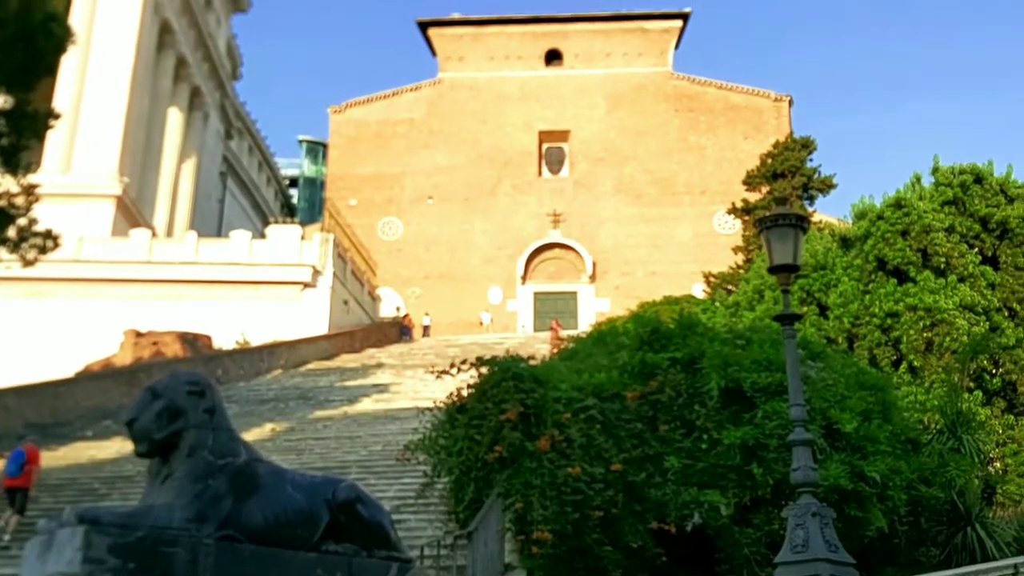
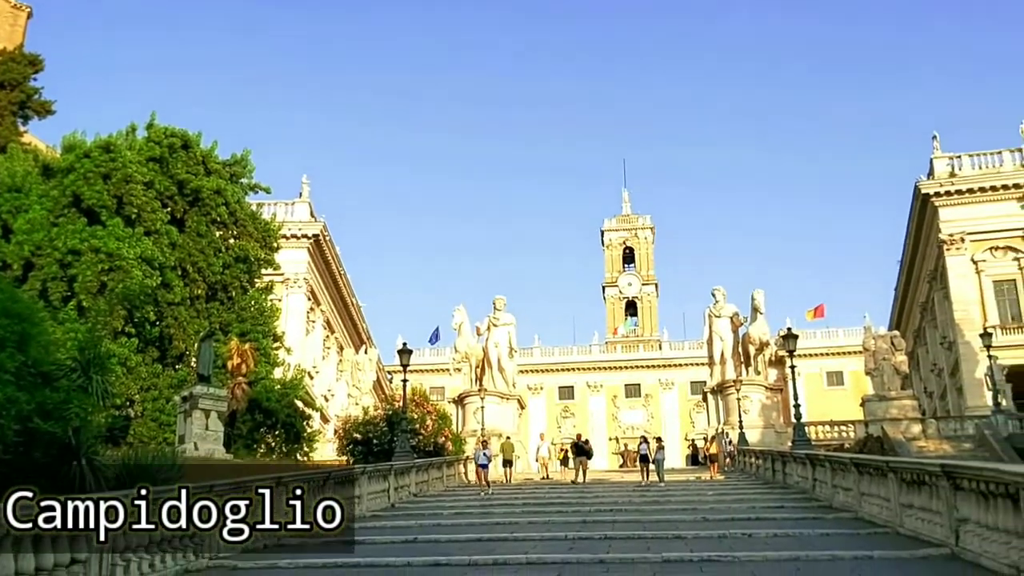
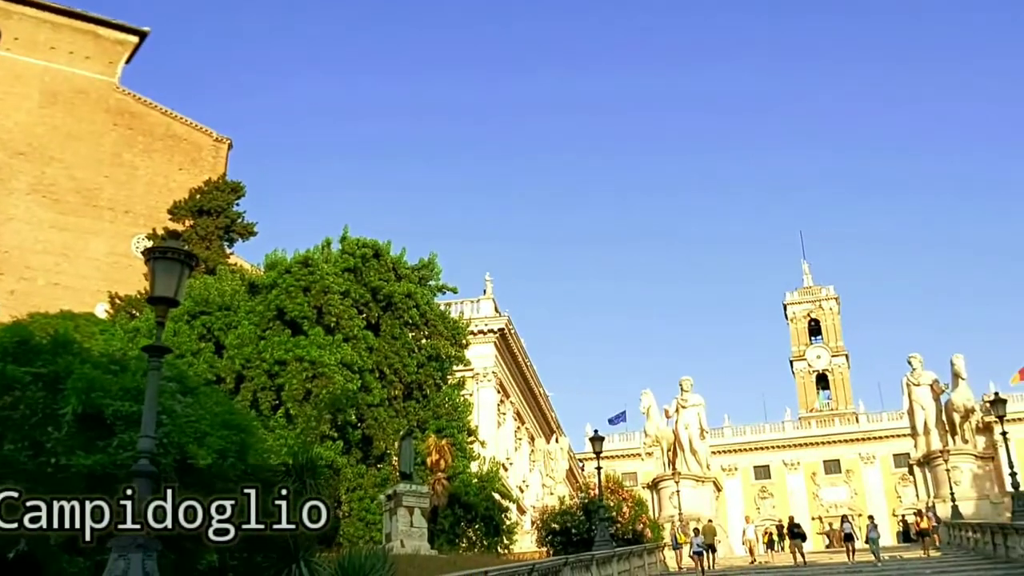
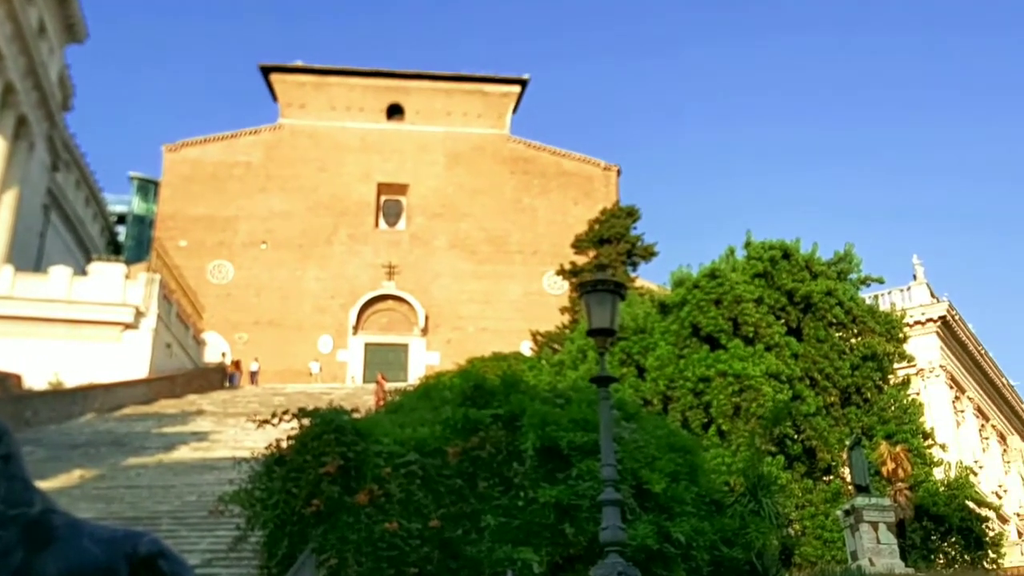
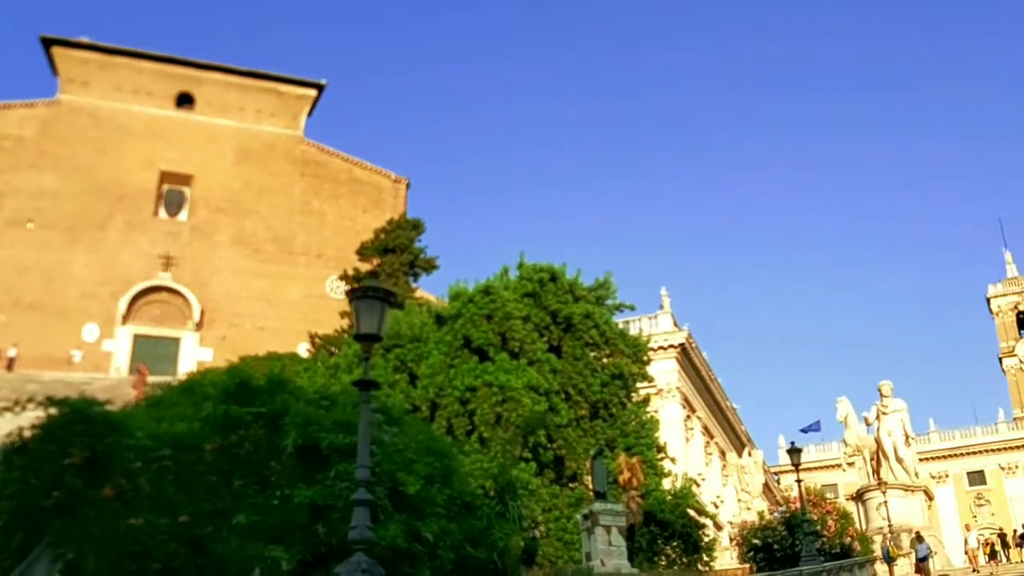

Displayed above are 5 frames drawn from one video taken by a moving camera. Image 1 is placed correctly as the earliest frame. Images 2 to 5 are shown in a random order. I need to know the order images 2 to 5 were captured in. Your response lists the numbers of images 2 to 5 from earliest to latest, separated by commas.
4, 5, 3, 2
